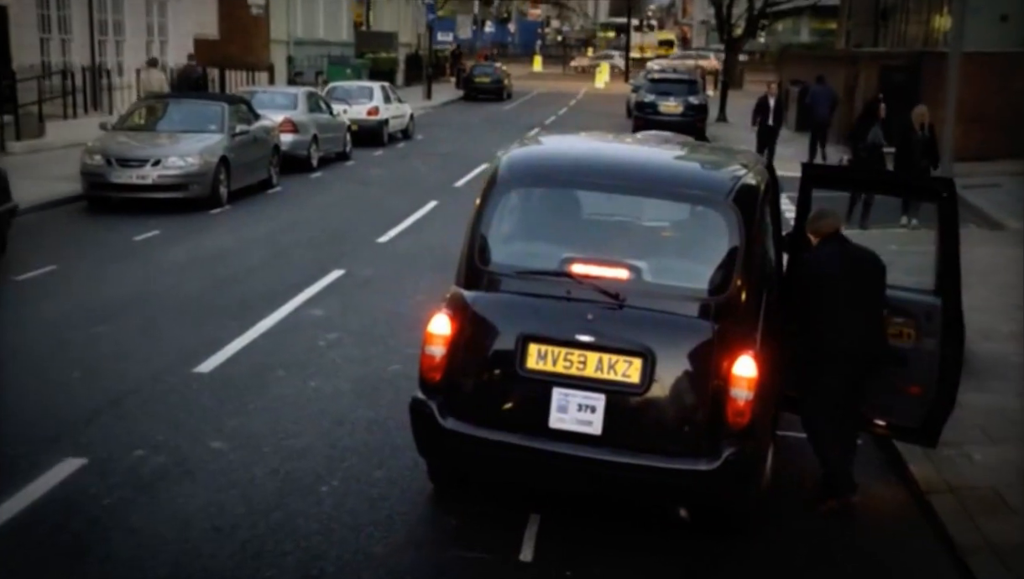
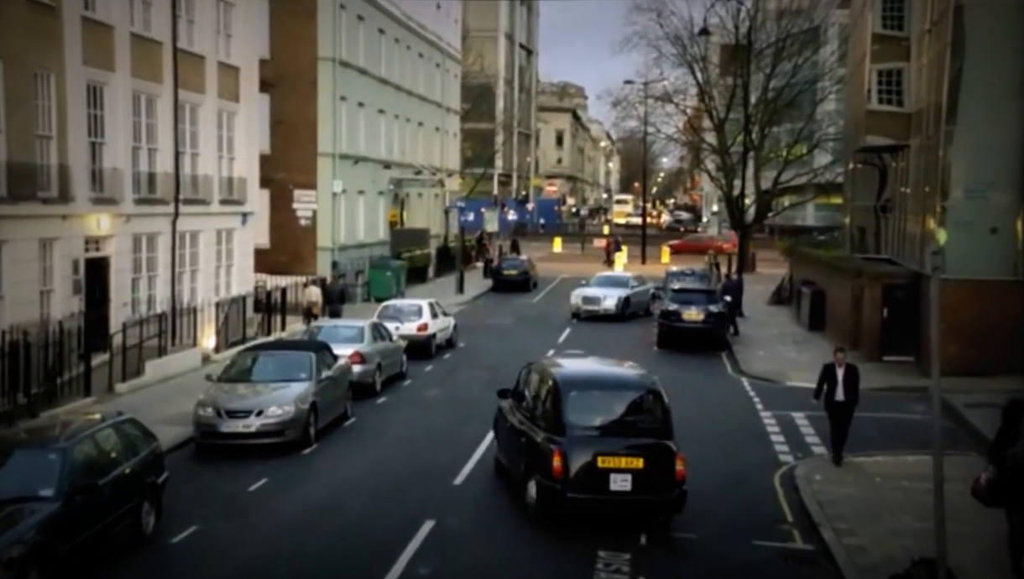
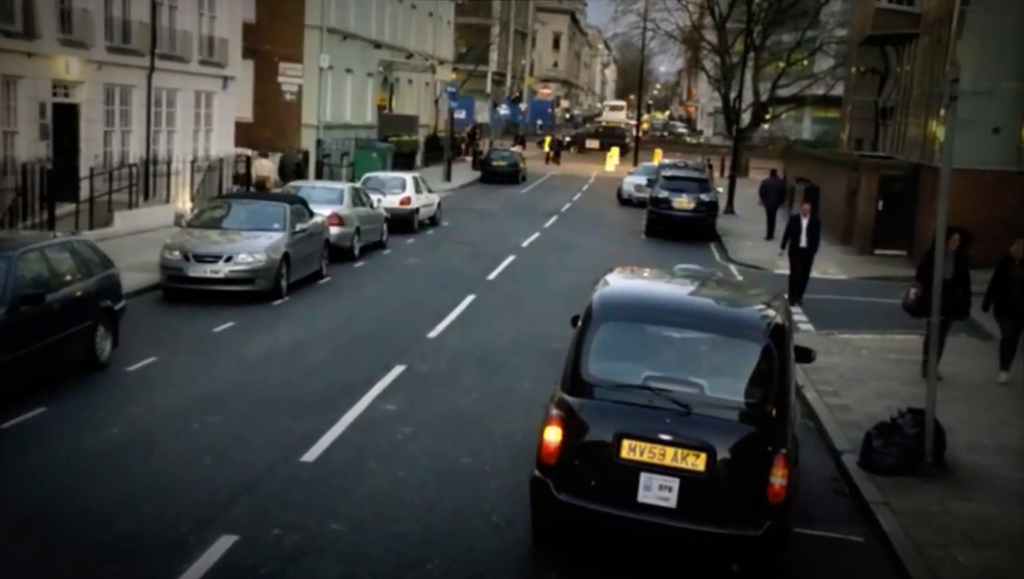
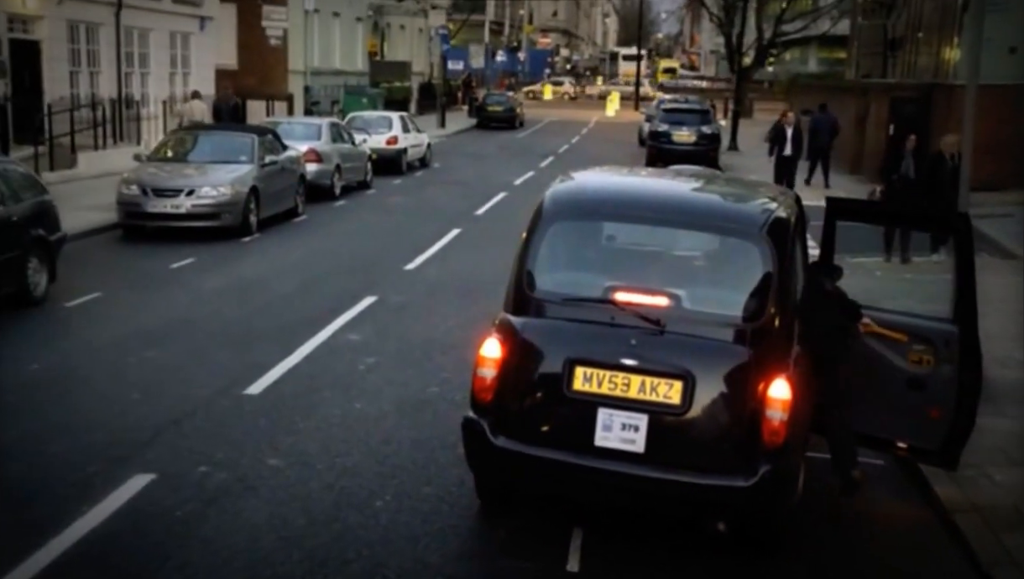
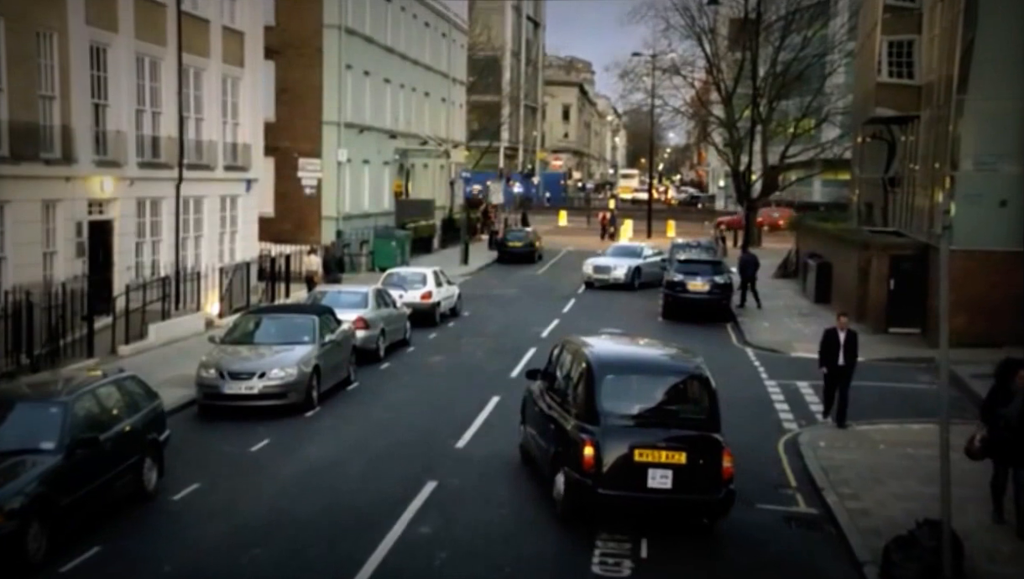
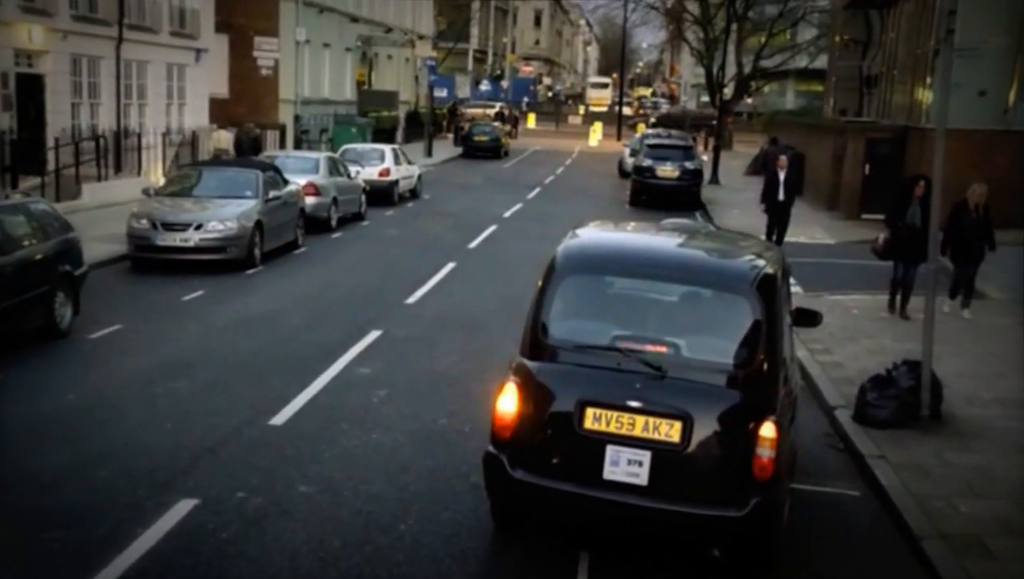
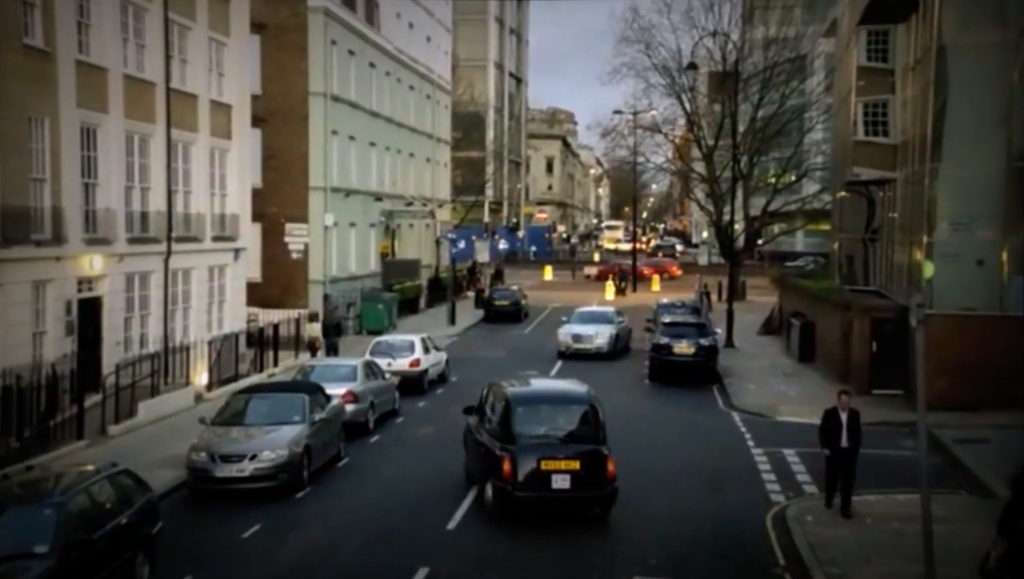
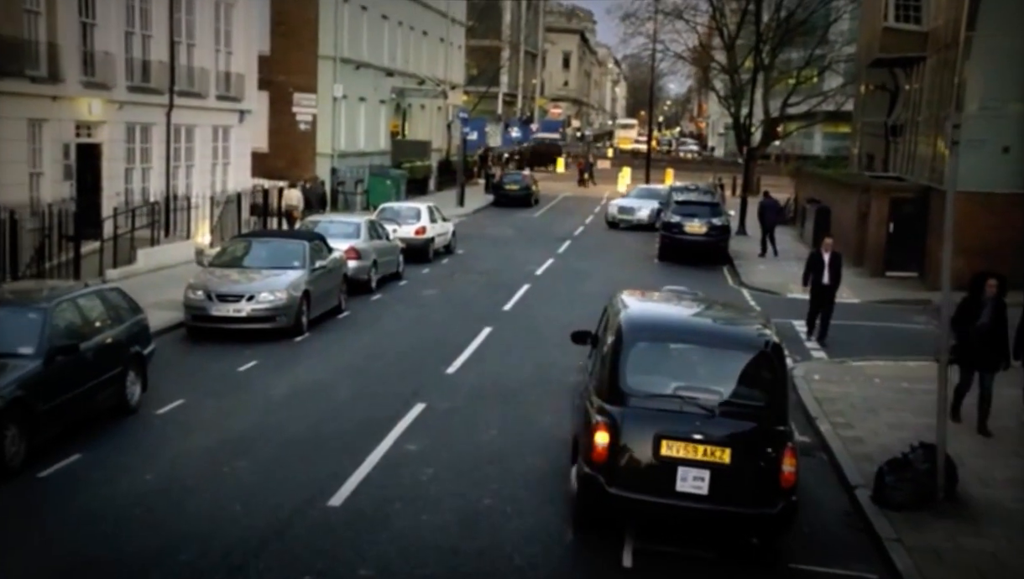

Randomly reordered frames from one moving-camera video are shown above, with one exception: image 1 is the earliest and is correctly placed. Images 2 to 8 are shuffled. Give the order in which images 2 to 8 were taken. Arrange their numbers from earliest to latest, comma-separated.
4, 6, 3, 8, 5, 2, 7
